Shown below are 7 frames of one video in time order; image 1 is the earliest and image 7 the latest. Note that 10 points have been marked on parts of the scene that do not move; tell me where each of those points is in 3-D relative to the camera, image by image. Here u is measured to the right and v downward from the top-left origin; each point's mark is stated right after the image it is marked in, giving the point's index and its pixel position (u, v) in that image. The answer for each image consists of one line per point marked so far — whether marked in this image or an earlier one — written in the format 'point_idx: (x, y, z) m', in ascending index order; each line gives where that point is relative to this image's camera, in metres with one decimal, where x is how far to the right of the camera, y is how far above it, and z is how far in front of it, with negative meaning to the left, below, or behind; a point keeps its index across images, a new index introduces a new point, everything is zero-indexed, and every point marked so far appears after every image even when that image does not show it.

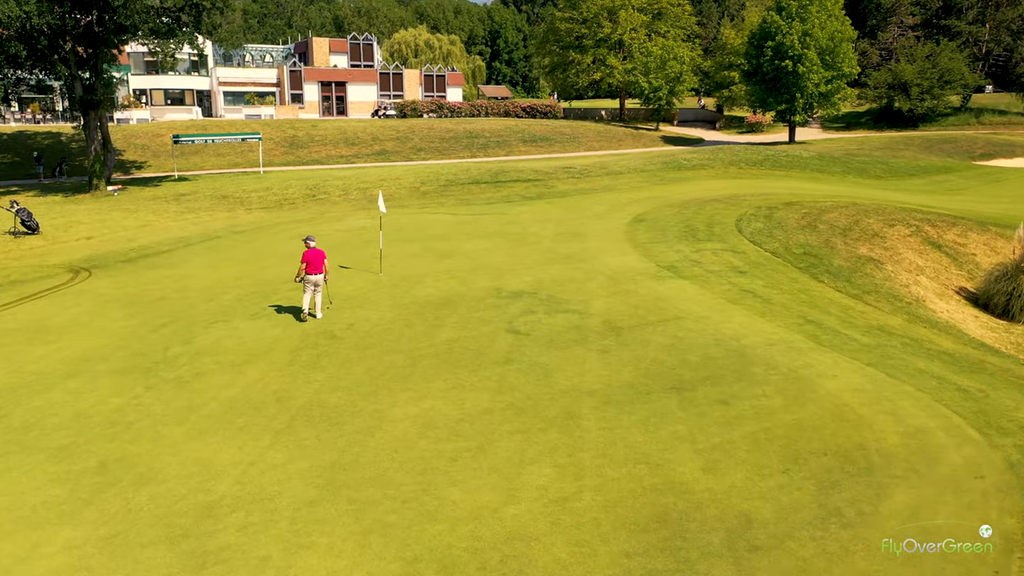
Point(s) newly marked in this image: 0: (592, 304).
0: (+1.7, -0.3, +16.3) m
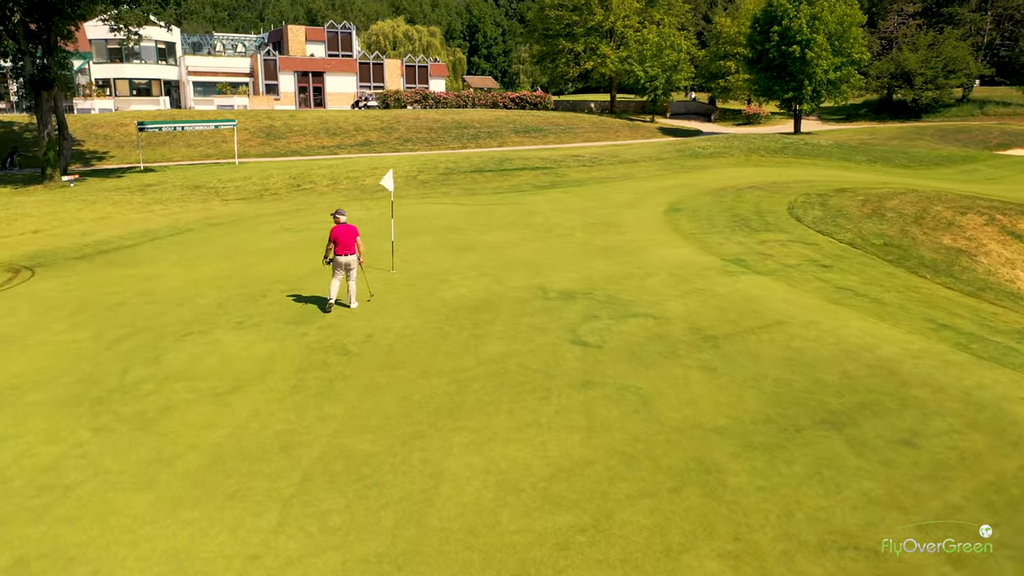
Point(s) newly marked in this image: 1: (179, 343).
0: (+2.5, -0.3, +13.1) m
1: (-4.7, -0.8, +11.5) m
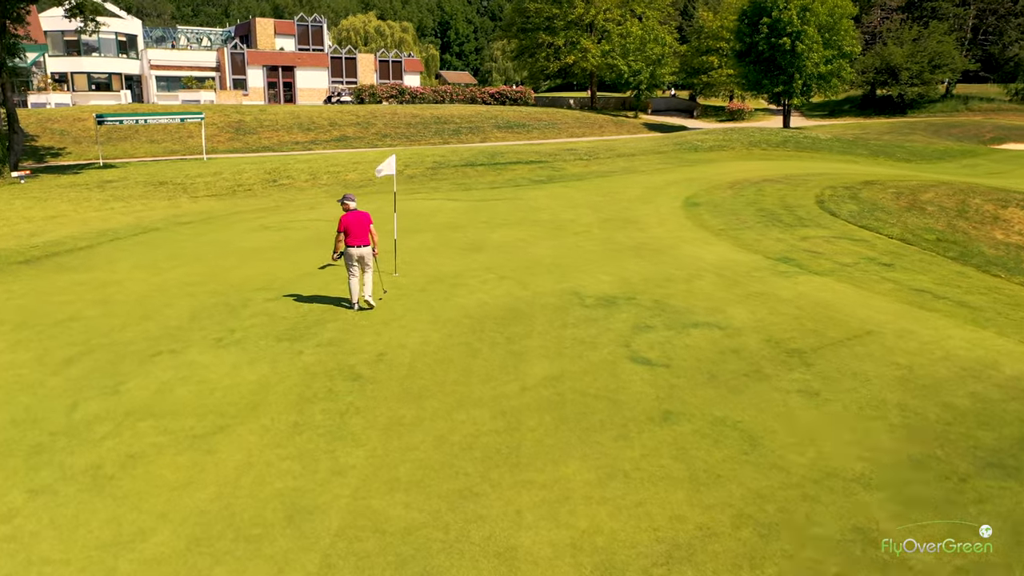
0: (+3.0, -0.4, +11.1) m
1: (-4.1, -0.9, +9.2) m
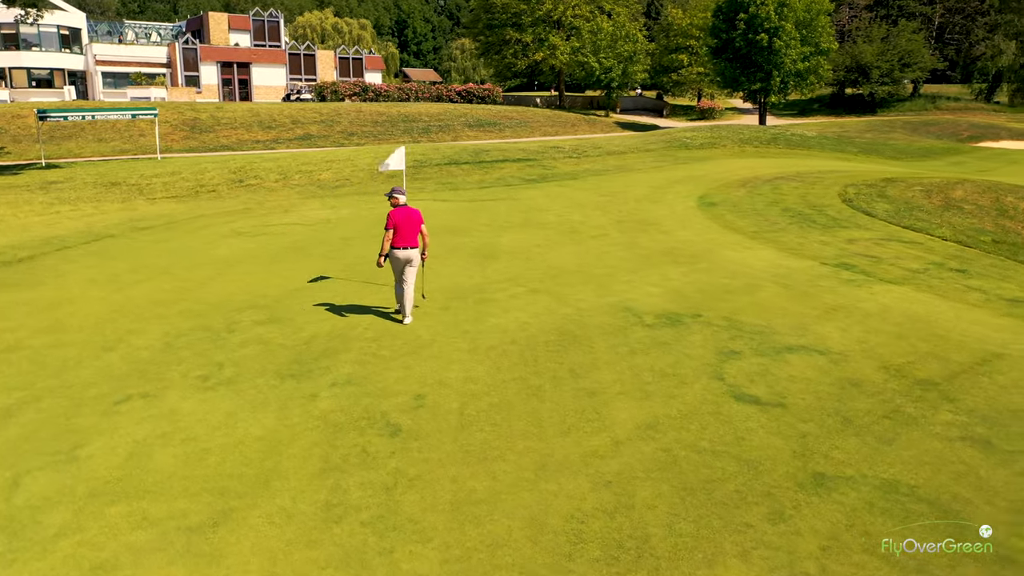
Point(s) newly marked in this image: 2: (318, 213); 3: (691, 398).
0: (+3.5, -0.5, +9.3) m
1: (-3.4, -1.1, +7.0) m
2: (-4.6, +1.8, +19.4) m
3: (+1.6, -1.0, +7.5) m
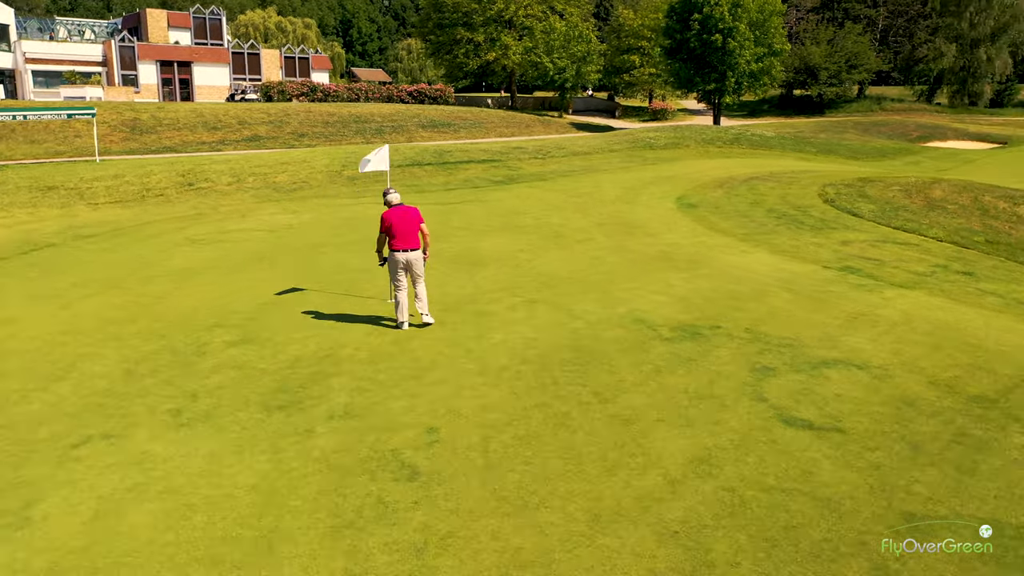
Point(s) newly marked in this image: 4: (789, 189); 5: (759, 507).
0: (+3.6, -0.6, +8.6) m
1: (-3.2, -1.3, +5.9) m
2: (-5.2, +1.6, +18.2) m
3: (+1.8, -1.1, +6.7) m
4: (+6.7, +2.4, +19.8) m
5: (+1.6, -1.4, +5.4) m
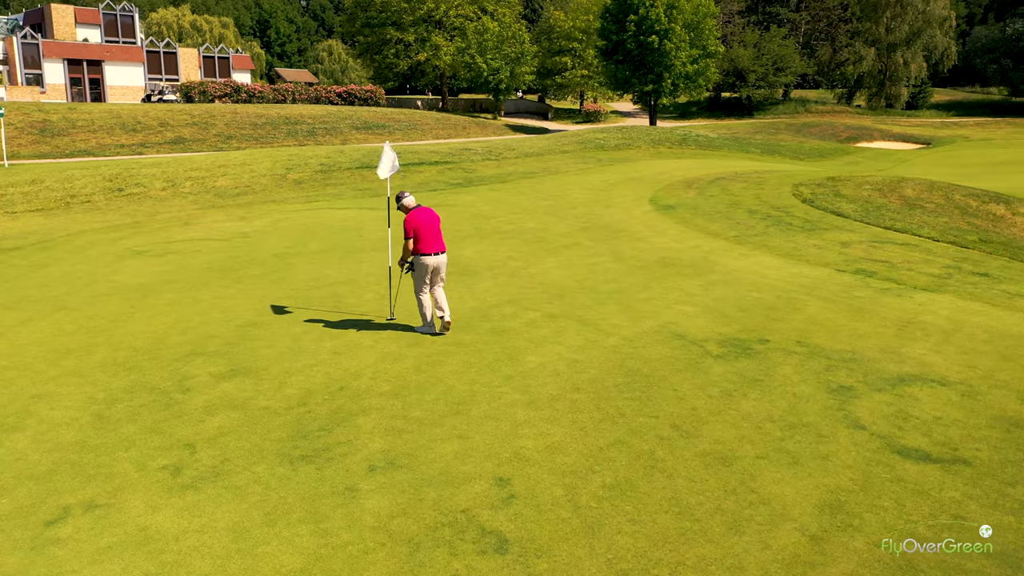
0: (+4.0, -0.7, +7.9) m
1: (-2.6, -1.5, +4.5) m
2: (-5.8, +1.3, +16.6) m
3: (+2.4, -1.2, +5.8) m
4: (+5.9, +2.3, +19.3) m
5: (+2.3, -1.5, +4.5) m
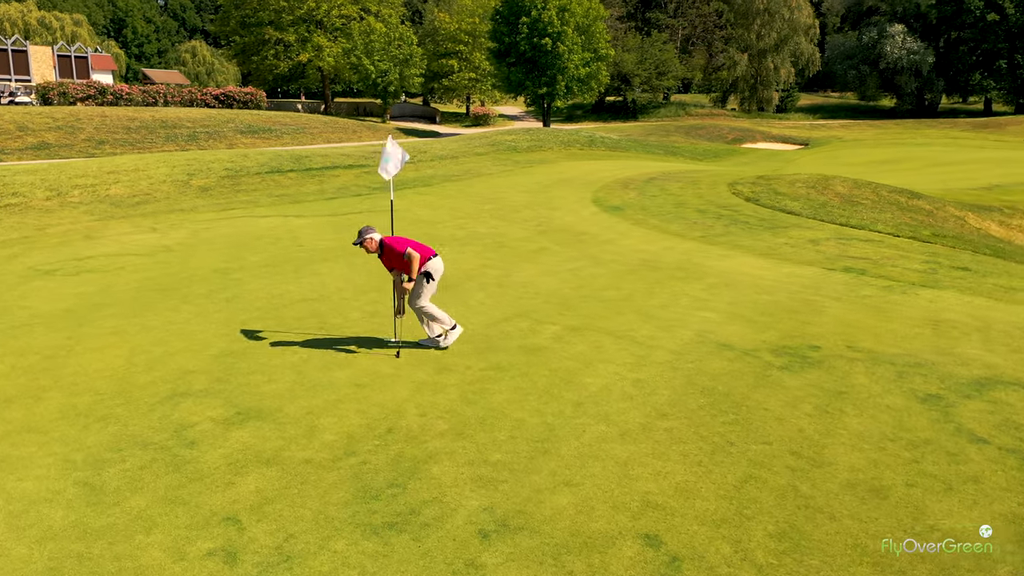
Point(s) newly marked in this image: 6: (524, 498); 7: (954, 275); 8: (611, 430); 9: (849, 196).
0: (+4.3, -0.7, +7.5) m
1: (-1.6, -1.7, +3.2) m
2: (-6.7, +0.9, +14.6) m
3: (+3.1, -1.2, +5.2) m
4: (+4.4, +2.3, +19.1) m
5: (+3.2, -1.5, +3.9) m
6: (0.0, -1.2, +4.8) m
7: (+6.1, +0.2, +11.3) m
8: (+0.6, -1.0, +5.7) m
9: (+7.5, +2.1, +18.4) m
